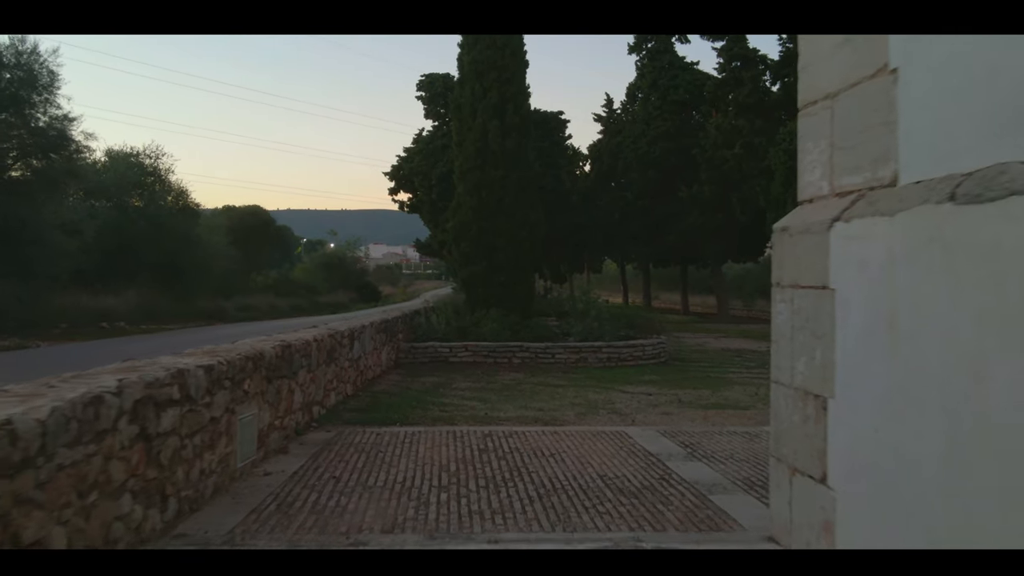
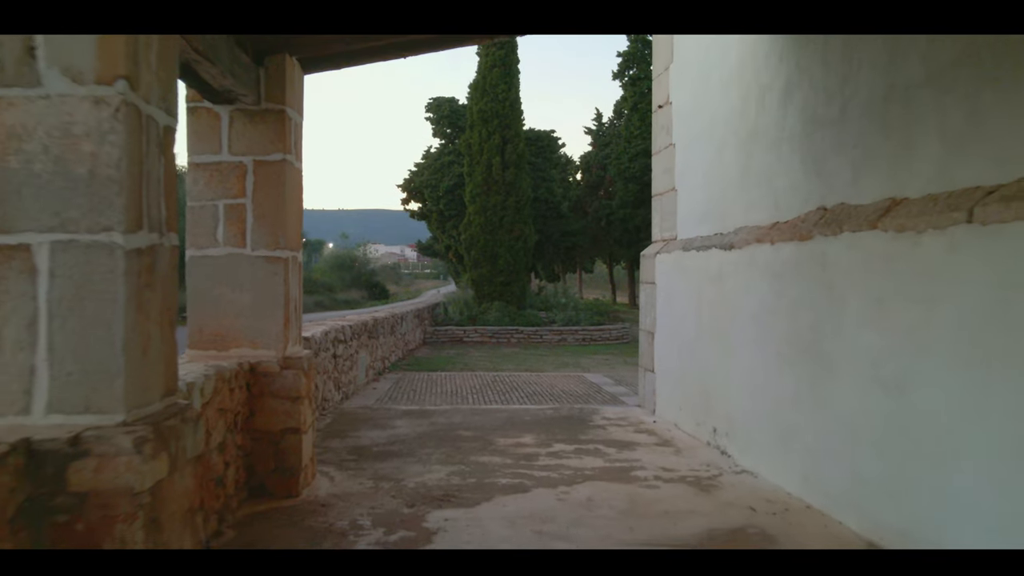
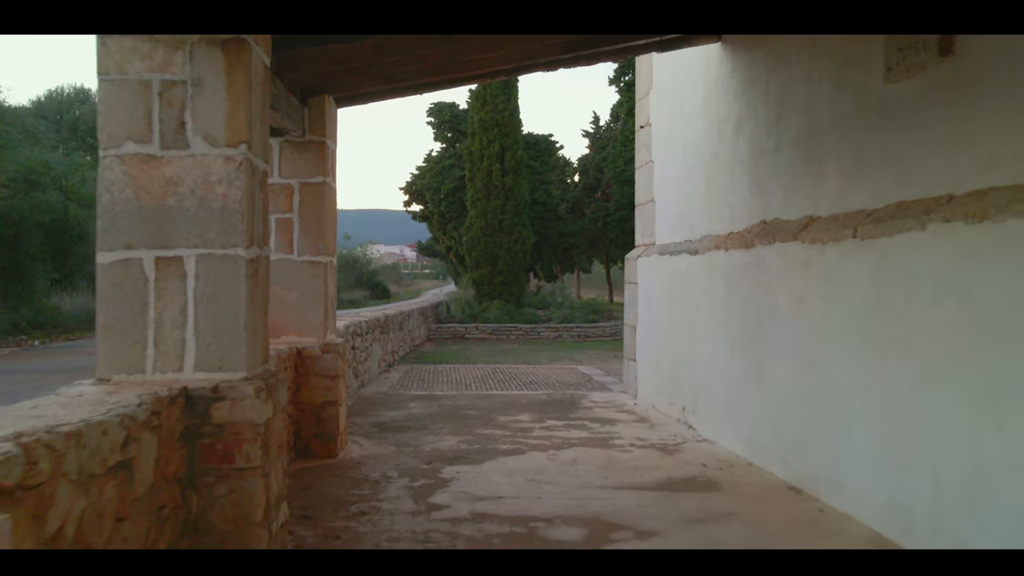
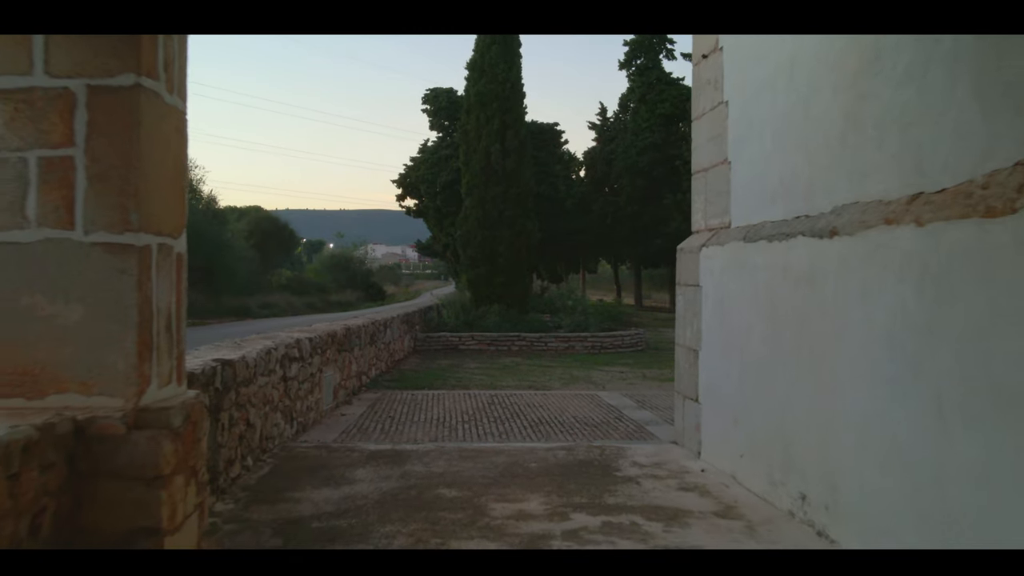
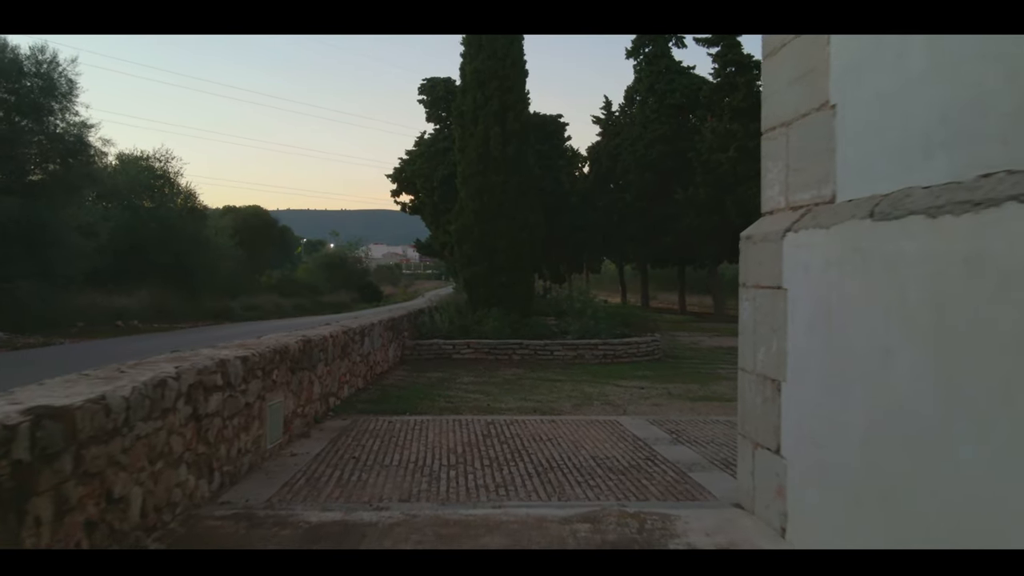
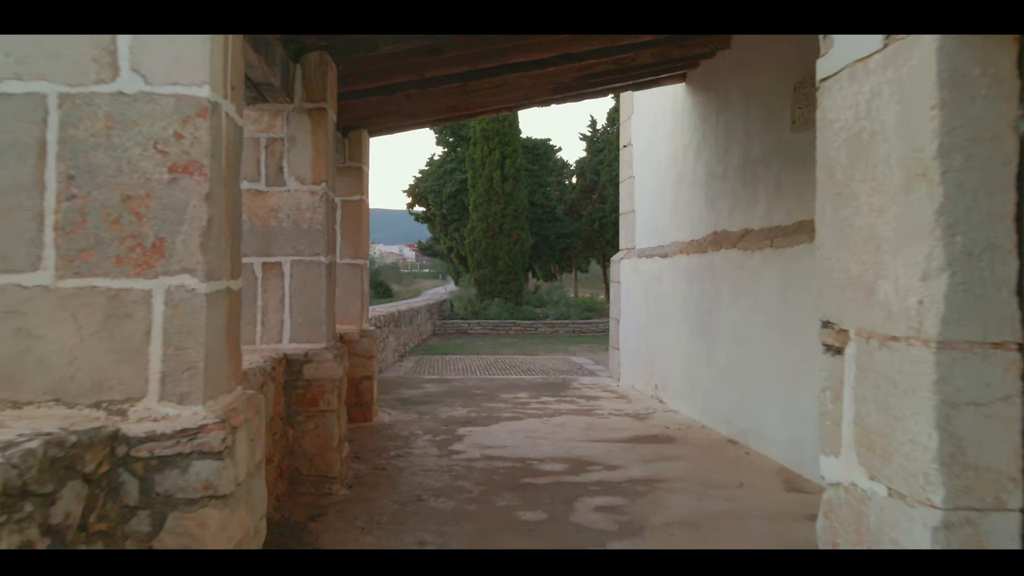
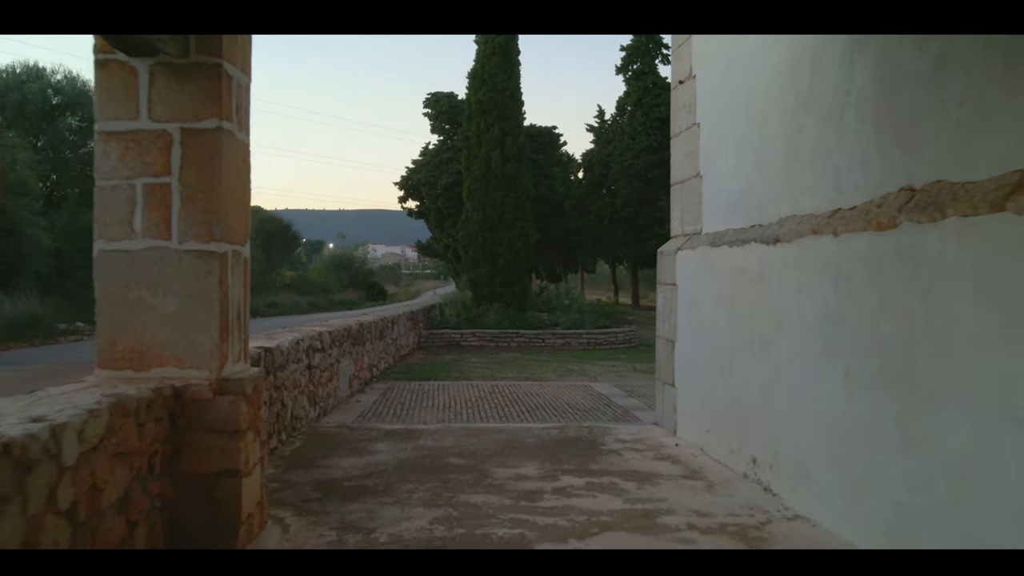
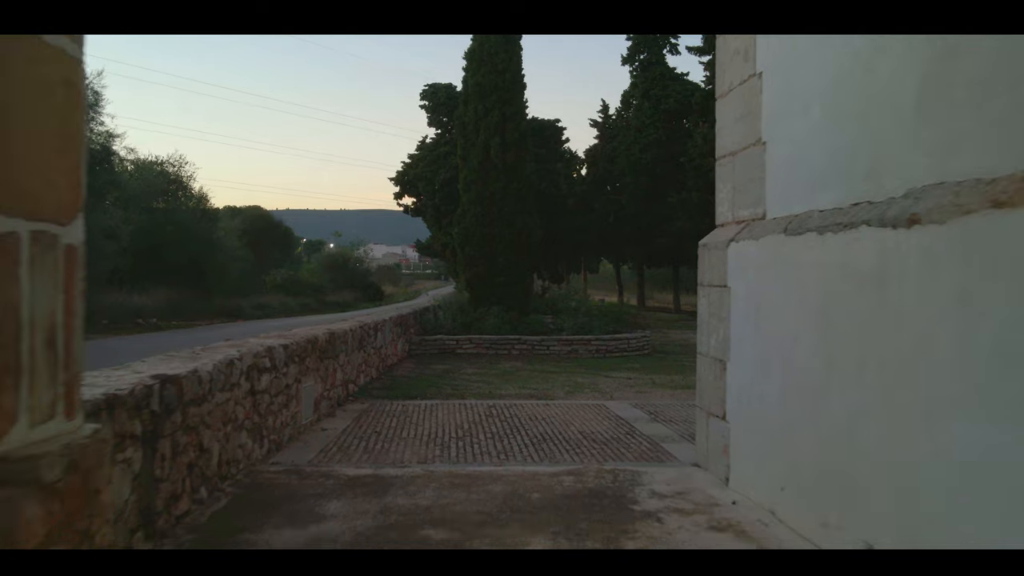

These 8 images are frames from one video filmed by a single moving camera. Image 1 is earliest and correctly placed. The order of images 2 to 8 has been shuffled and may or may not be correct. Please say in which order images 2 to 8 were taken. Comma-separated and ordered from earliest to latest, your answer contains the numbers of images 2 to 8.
5, 8, 4, 7, 2, 3, 6
